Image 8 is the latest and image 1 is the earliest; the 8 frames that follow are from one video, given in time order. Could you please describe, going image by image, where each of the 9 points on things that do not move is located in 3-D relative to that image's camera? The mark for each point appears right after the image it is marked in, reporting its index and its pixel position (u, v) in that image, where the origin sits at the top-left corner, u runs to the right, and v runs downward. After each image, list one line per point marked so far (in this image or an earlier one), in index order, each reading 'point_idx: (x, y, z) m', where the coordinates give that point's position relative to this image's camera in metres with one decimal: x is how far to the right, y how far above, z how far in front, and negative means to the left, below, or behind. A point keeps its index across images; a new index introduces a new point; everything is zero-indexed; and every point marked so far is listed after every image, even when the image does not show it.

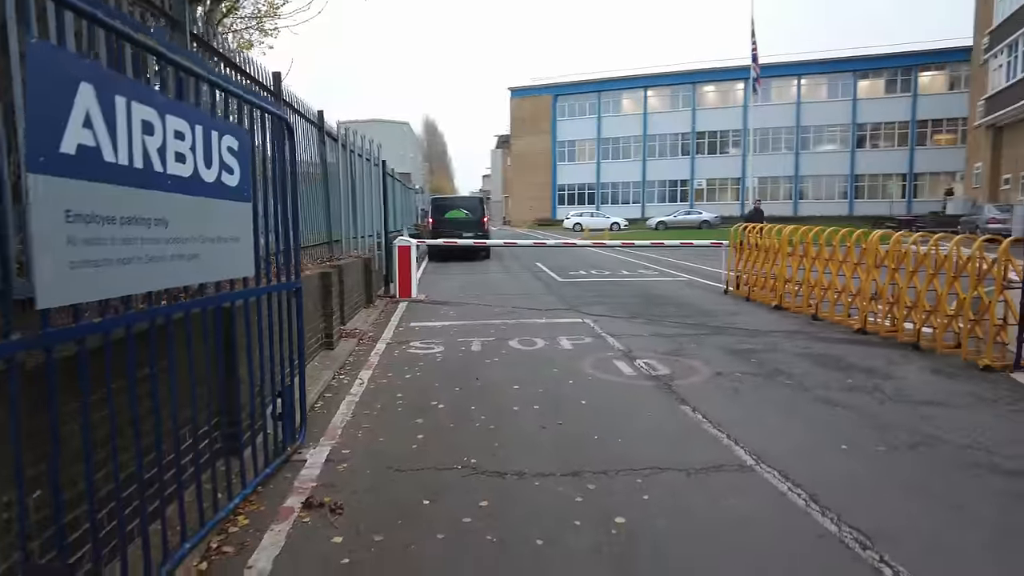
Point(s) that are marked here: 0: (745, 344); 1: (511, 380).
0: (+3.1, -0.7, +8.5) m
1: (0.0, -1.0, +6.9) m
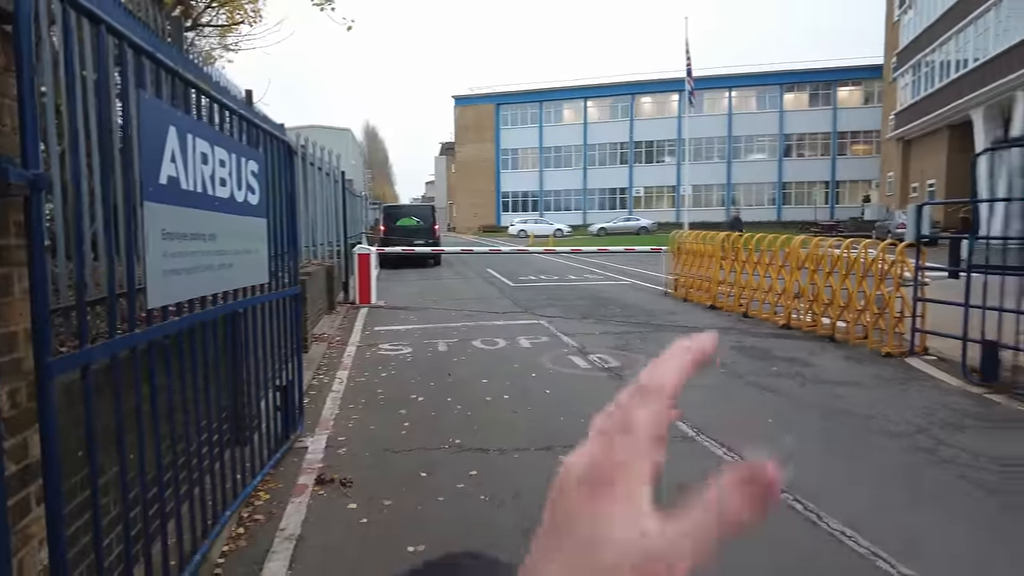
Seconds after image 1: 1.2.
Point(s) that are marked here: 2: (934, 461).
0: (+2.5, -0.8, +9.5) m
1: (-0.4, -1.0, +7.5) m
2: (+3.1, -1.3, +4.8) m
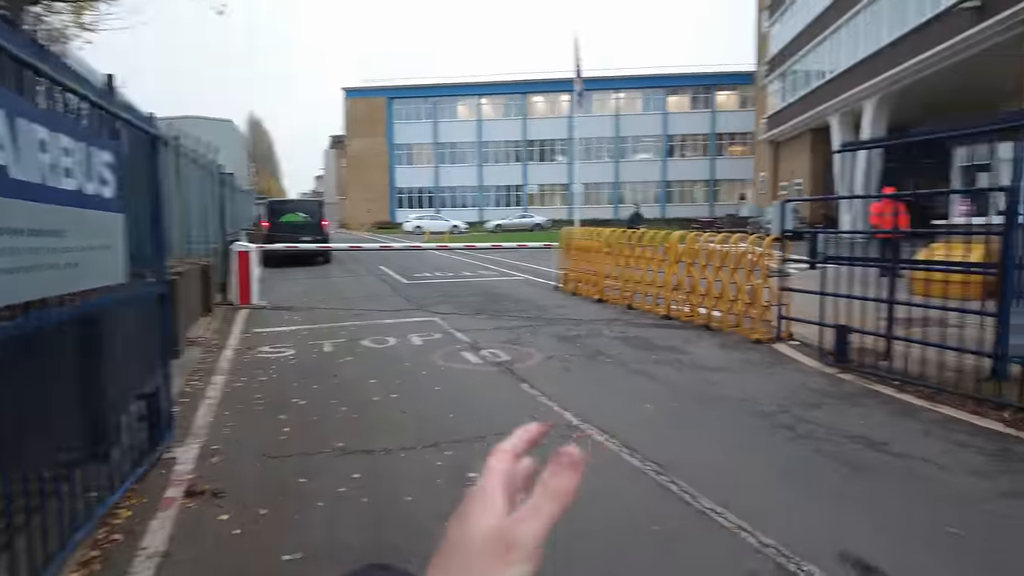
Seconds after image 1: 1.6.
0: (+0.9, -0.7, +9.7) m
1: (-1.7, -1.0, +7.4) m
2: (+2.3, -1.2, +5.2) m
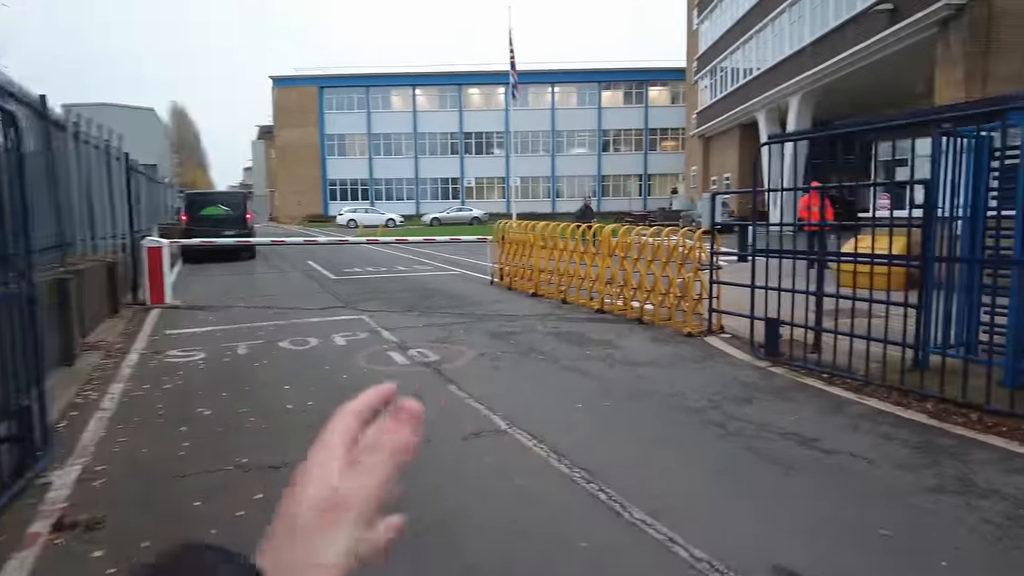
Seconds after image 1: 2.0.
0: (-0.1, -0.6, +9.4) m
1: (-2.5, -1.0, +6.9) m
2: (+1.7, -1.2, +5.1) m
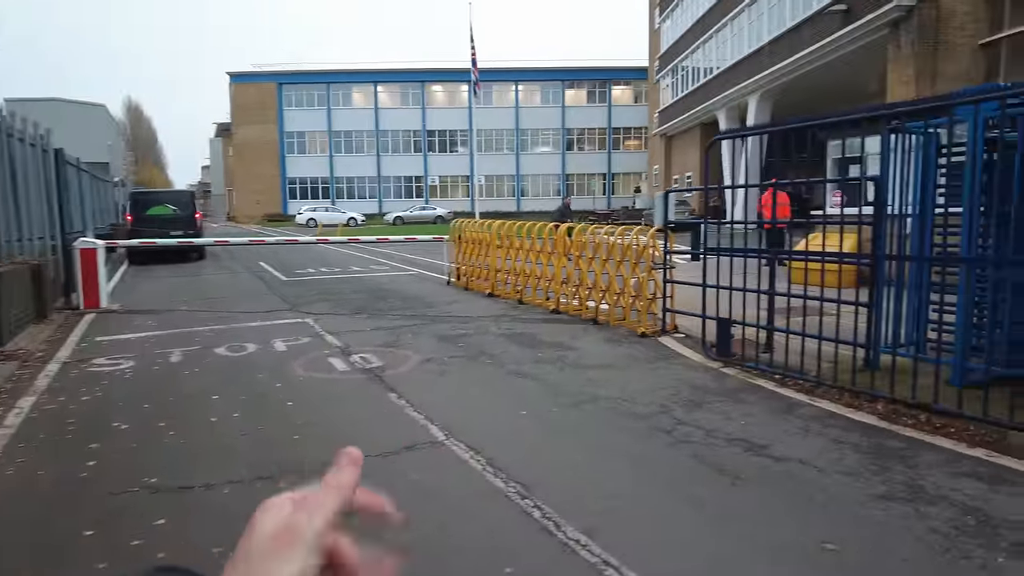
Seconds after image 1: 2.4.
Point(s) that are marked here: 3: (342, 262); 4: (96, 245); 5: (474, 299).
0: (-0.8, -0.6, +9.1) m
1: (-3.0, -1.0, +6.4) m
2: (+1.2, -1.2, +4.9) m
3: (-5.1, +0.8, +19.3) m
4: (-7.4, +0.8, +11.3) m
5: (-0.7, -0.2, +12.4) m
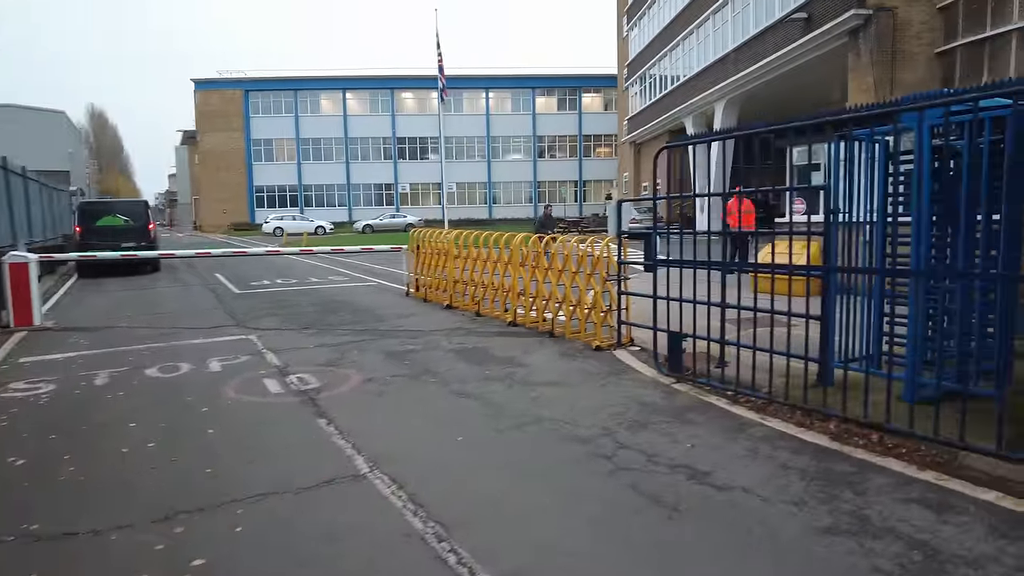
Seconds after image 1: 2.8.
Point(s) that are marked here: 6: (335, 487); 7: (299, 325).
0: (-1.5, -0.8, +8.8) m
1: (-3.6, -1.2, +6.0) m
2: (+0.7, -1.3, +4.6) m
3: (-6.2, +0.5, +18.8) m
4: (-8.1, +0.5, +10.7) m
5: (-1.5, -0.4, +12.0) m
6: (-1.2, -1.4, +4.4) m
7: (-3.5, -0.6, +10.5) m
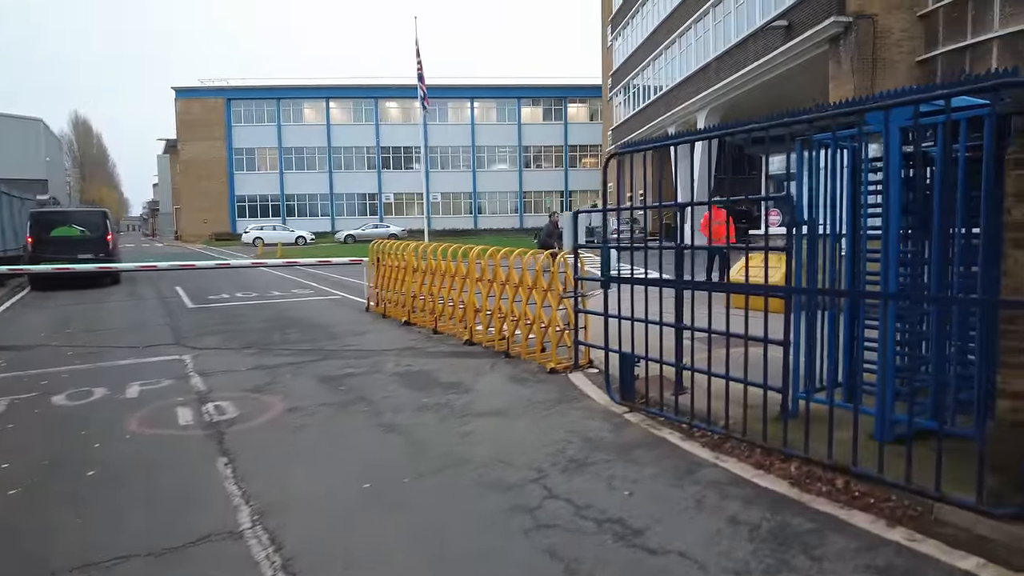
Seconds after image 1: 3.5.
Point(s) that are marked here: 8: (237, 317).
0: (-2.1, -1.0, +8.1) m
1: (-4.2, -1.4, +5.3) m
2: (+0.1, -1.5, +3.9) m
3: (-6.9, +0.1, +18.1) m
4: (-8.8, +0.2, +10.0) m
5: (-2.2, -0.7, +11.3) m
6: (-1.8, -1.5, +3.7) m
7: (-4.1, -0.8, +9.8) m
8: (-5.5, -0.5, +12.8) m
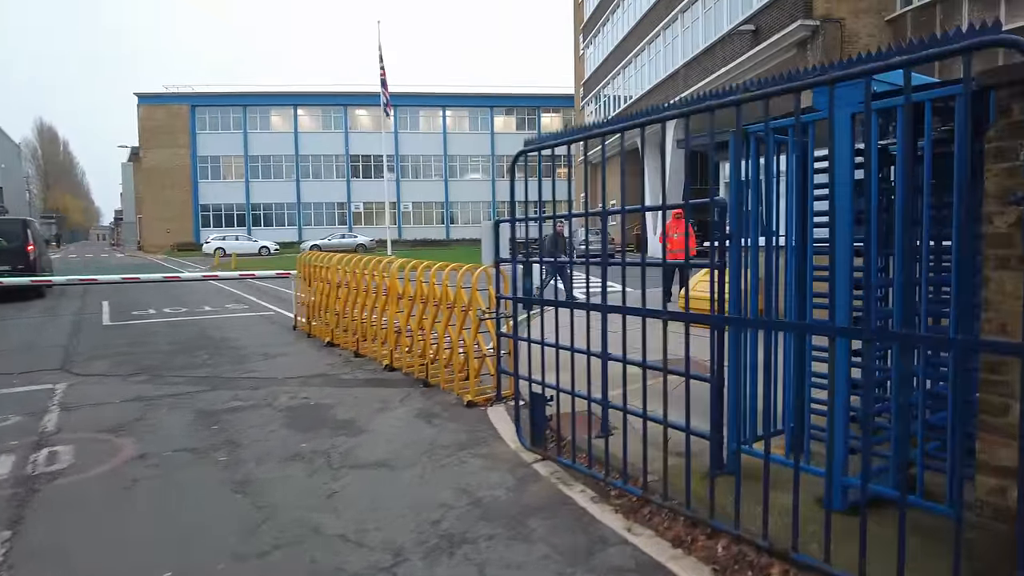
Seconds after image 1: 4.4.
0: (-3.1, -1.2, +7.0) m
1: (-5.0, -1.6, +4.1) m
2: (-0.7, -1.6, +2.9) m
3: (-8.2, -0.3, +16.8) m
4: (-9.8, 0.0, +8.7) m
5: (-3.2, -1.0, +10.2) m
6: (-2.6, -1.7, +2.6) m
7: (-5.1, -1.1, +8.6) m
8: (-6.5, -0.8, +11.5) m
